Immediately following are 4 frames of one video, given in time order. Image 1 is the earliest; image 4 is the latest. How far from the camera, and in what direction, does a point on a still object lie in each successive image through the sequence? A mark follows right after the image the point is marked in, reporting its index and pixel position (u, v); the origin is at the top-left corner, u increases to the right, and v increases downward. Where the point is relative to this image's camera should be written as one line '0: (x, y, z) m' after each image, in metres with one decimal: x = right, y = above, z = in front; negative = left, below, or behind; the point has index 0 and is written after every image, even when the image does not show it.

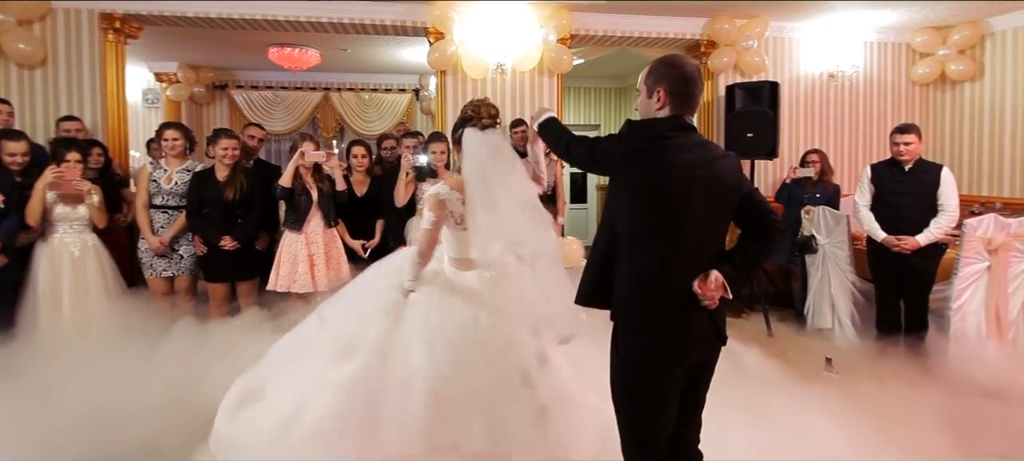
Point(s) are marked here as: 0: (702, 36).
0: (+1.7, +1.8, +4.4) m
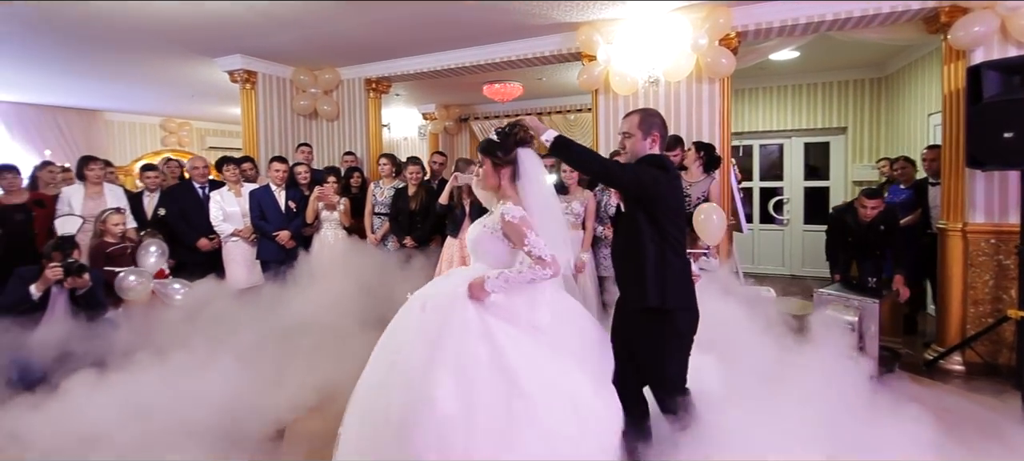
0: (+2.9, +1.5, +3.2) m
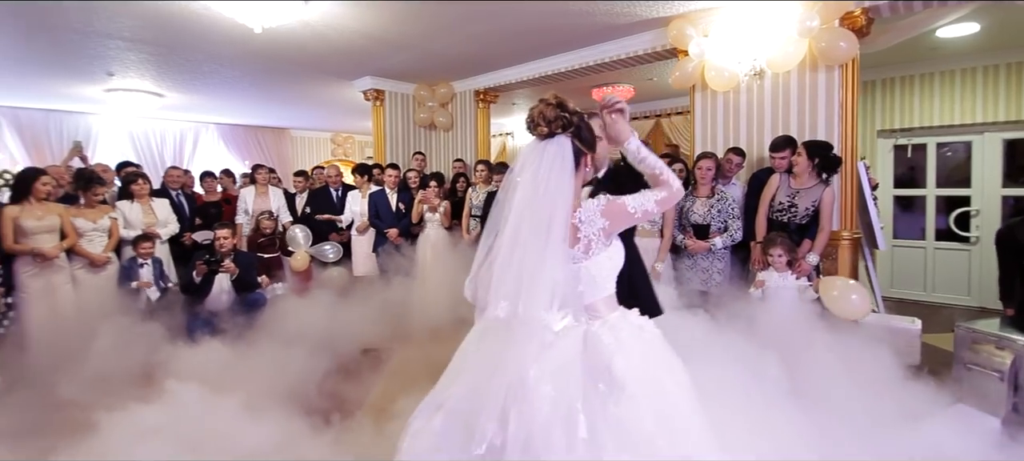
0: (+3.2, +1.4, +2.3) m
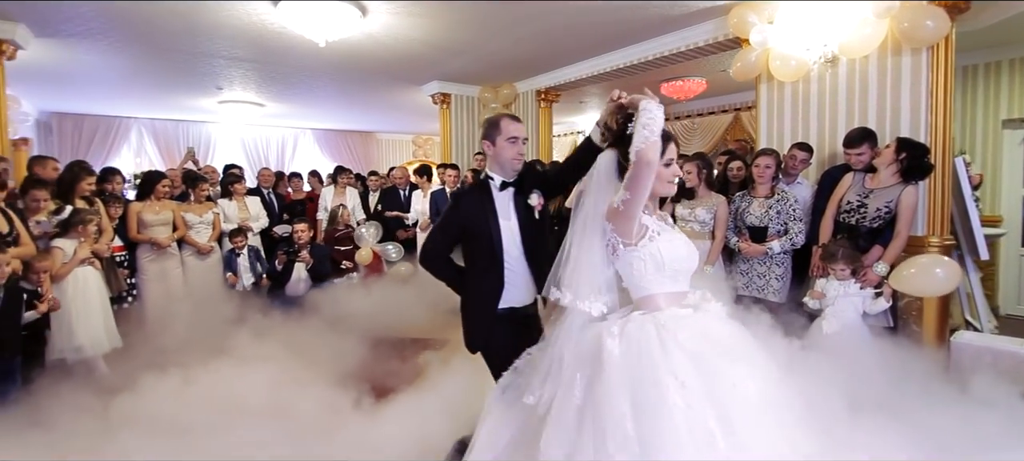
0: (+3.2, +1.4, +1.8) m
